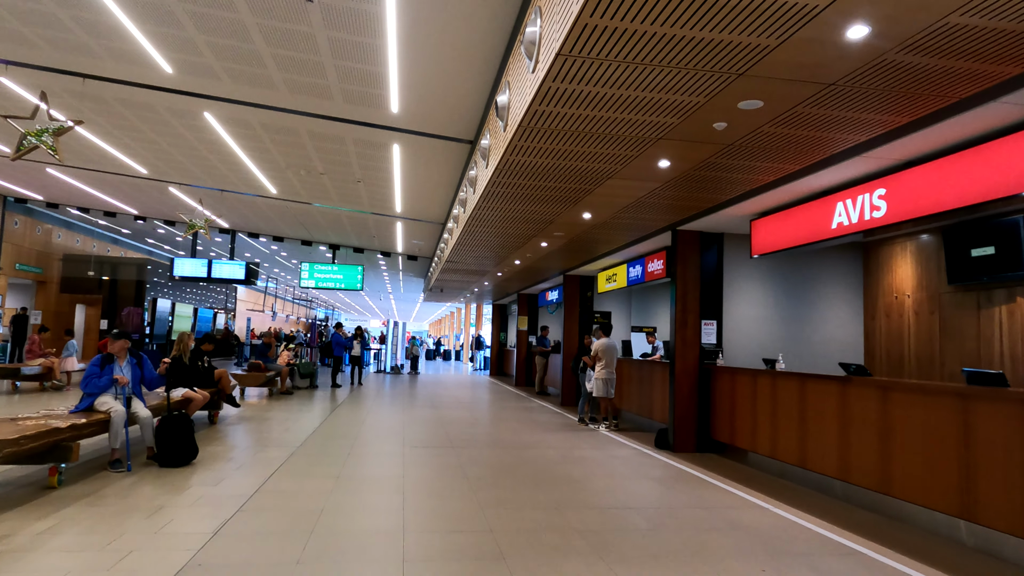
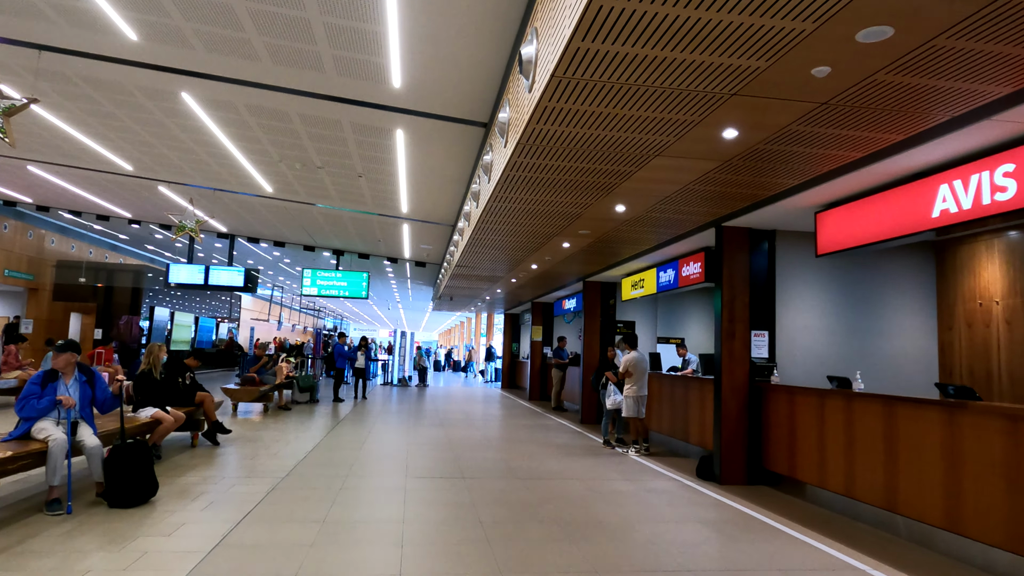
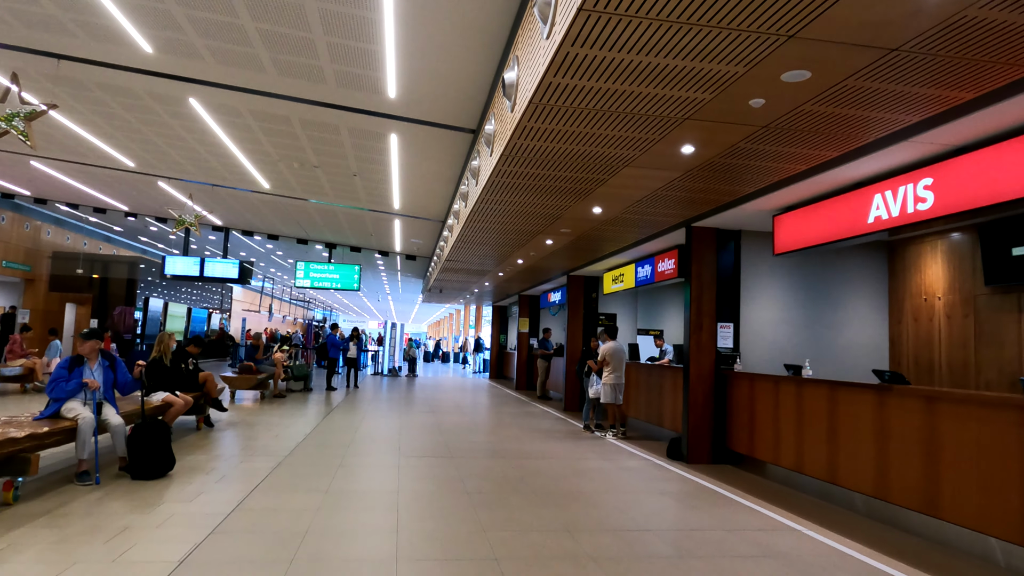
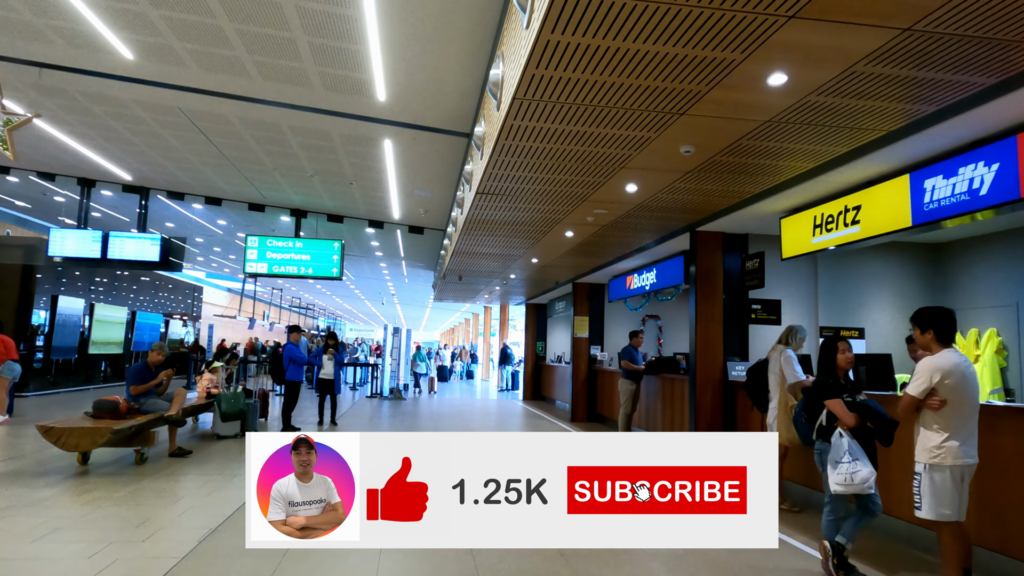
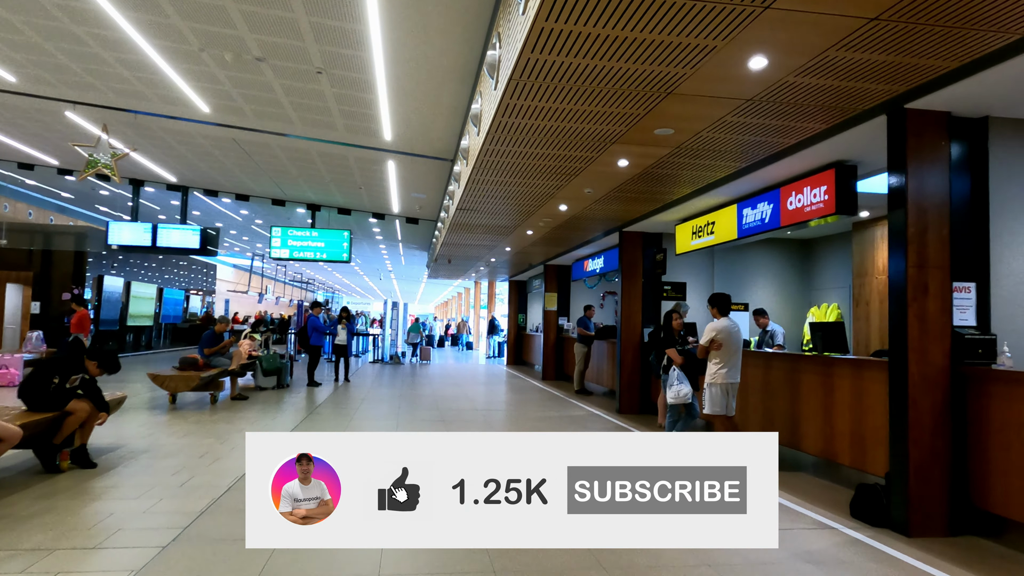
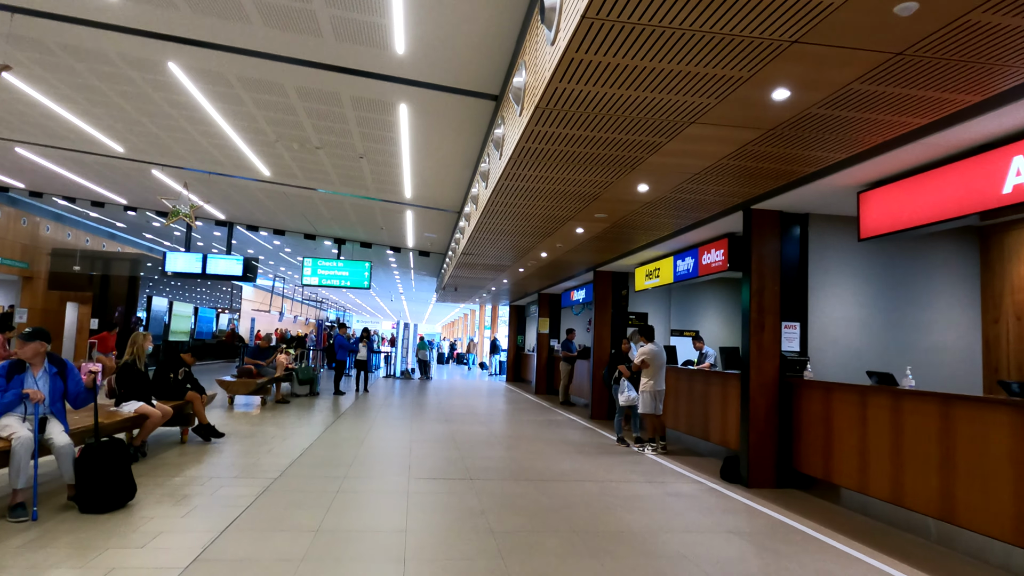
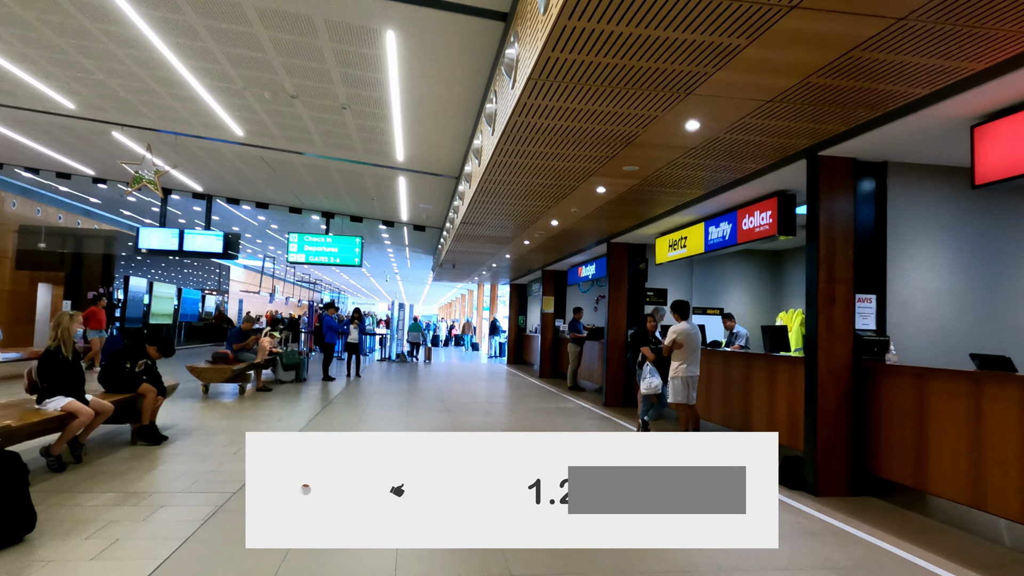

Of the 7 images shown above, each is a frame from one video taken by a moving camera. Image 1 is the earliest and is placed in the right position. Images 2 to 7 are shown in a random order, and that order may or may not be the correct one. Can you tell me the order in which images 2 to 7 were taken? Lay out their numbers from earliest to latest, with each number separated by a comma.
3, 2, 6, 7, 5, 4
